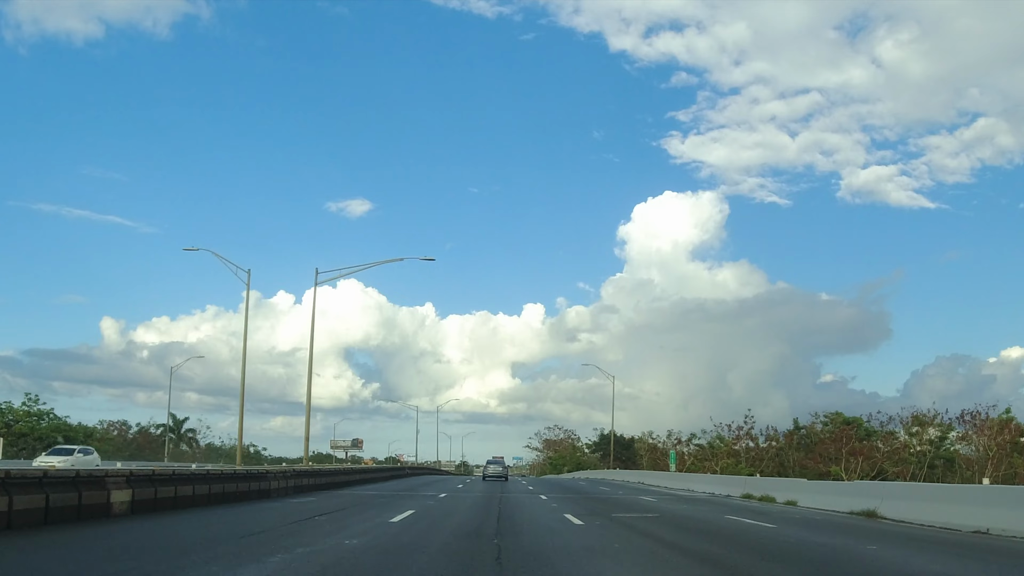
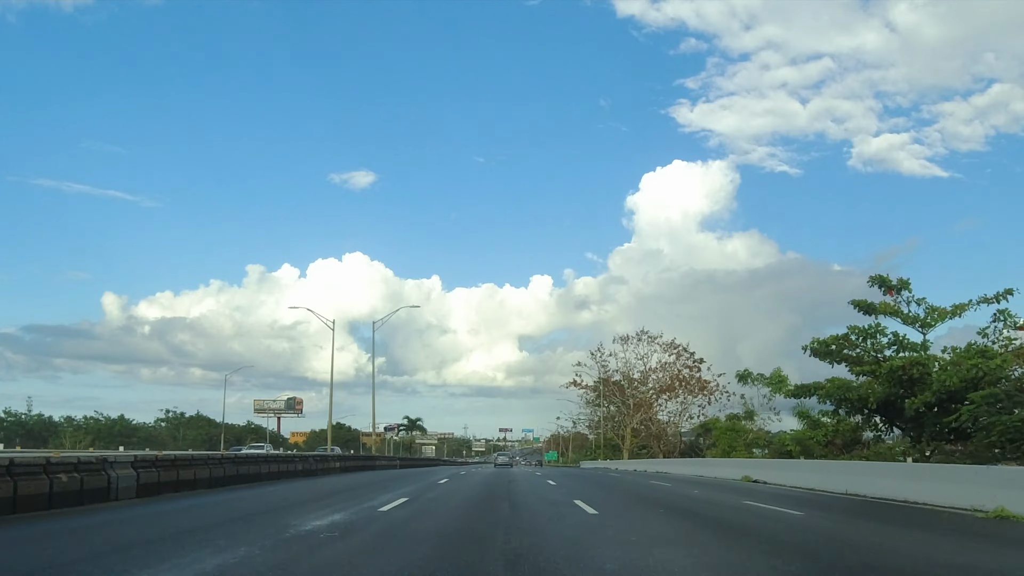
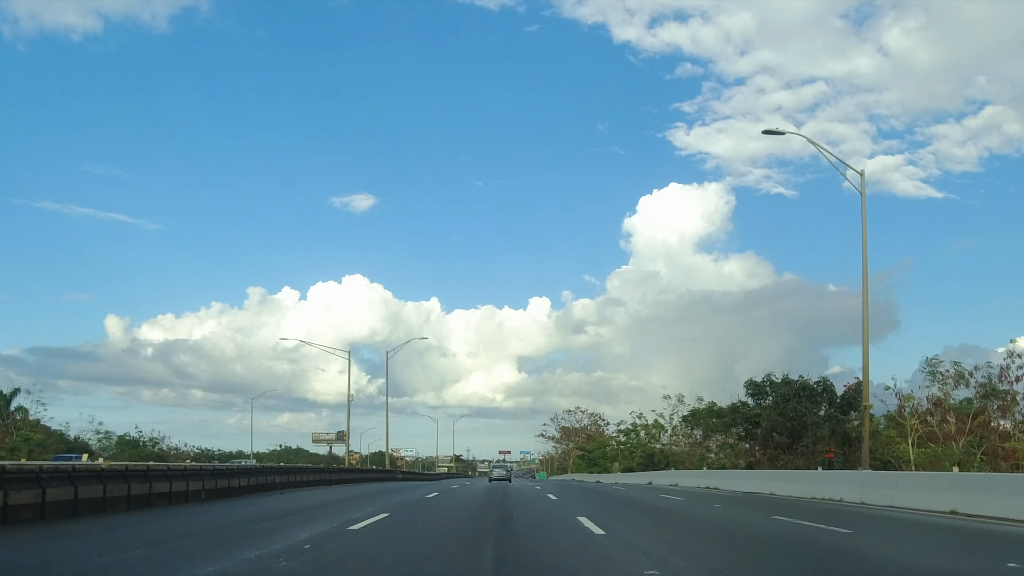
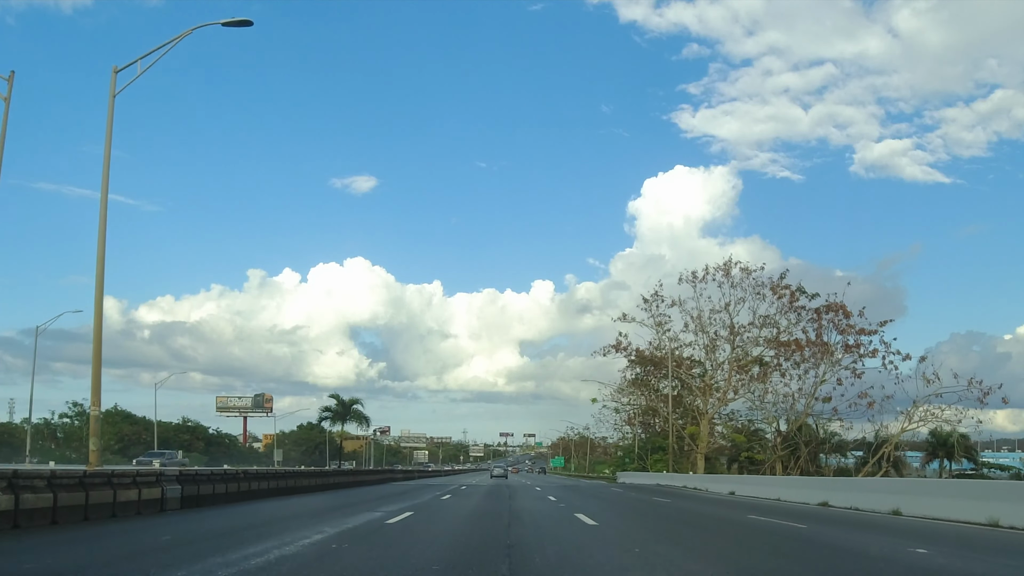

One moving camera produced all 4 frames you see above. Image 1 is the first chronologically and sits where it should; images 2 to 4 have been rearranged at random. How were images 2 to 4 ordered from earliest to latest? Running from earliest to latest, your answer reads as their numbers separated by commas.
3, 2, 4
